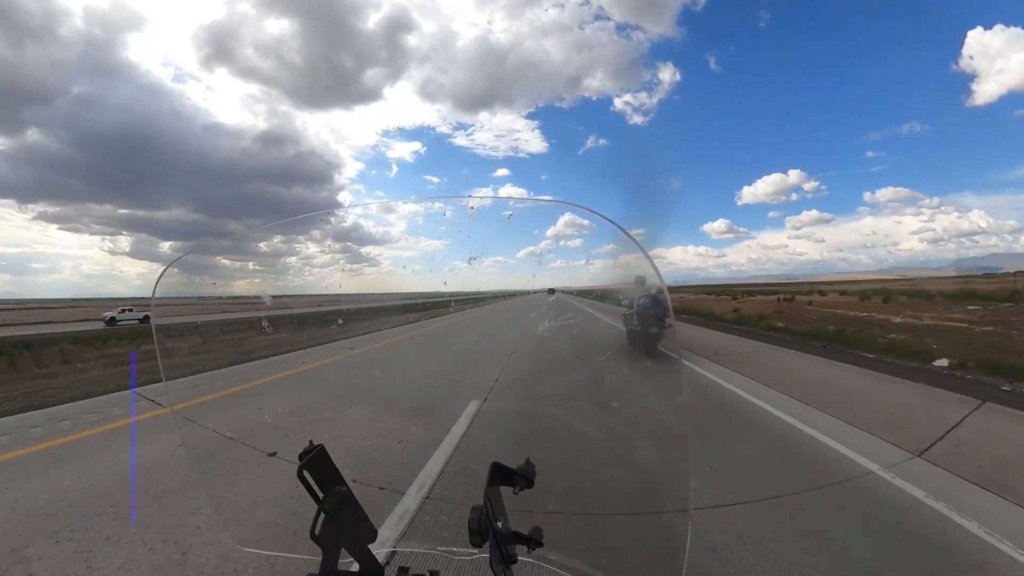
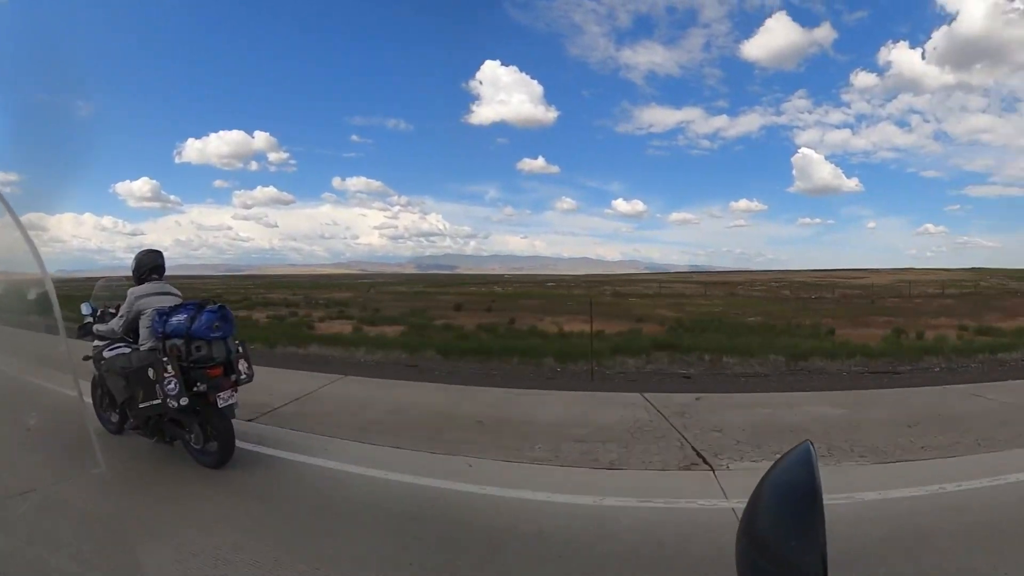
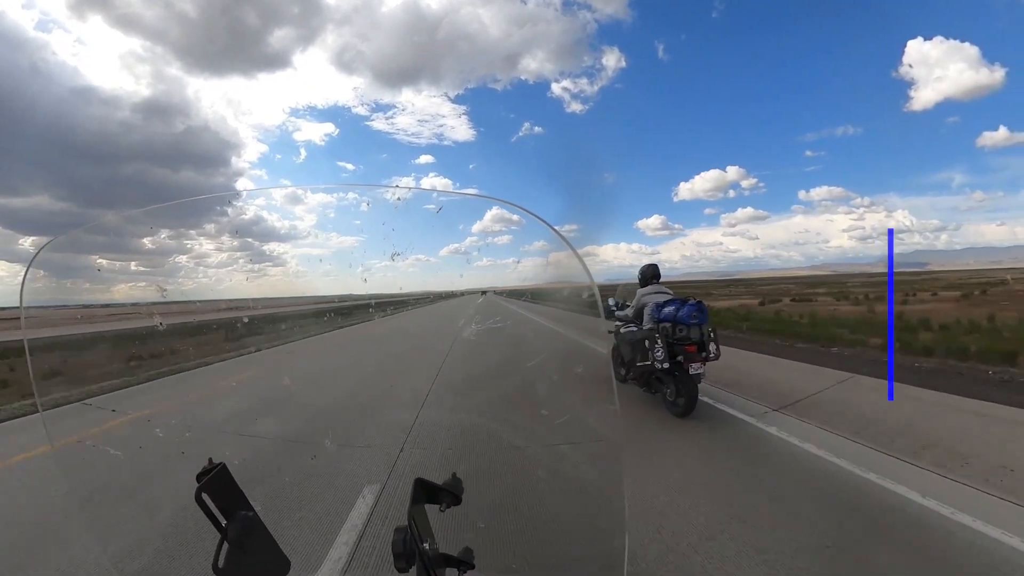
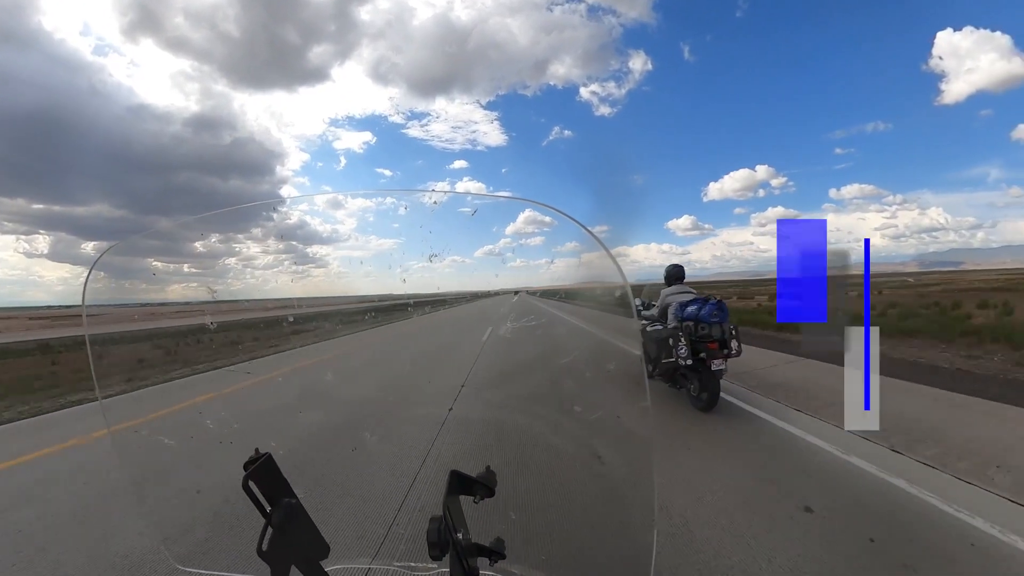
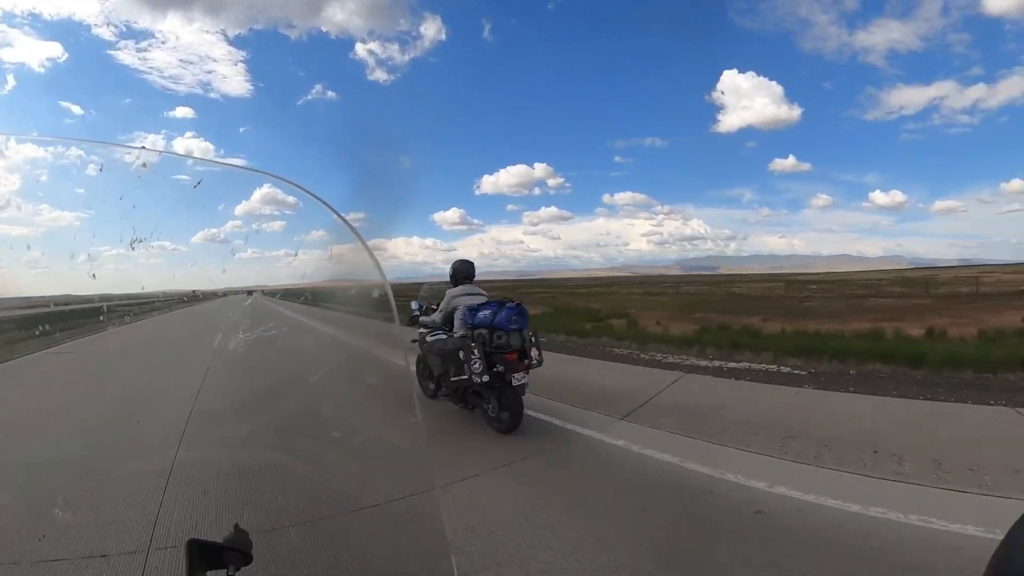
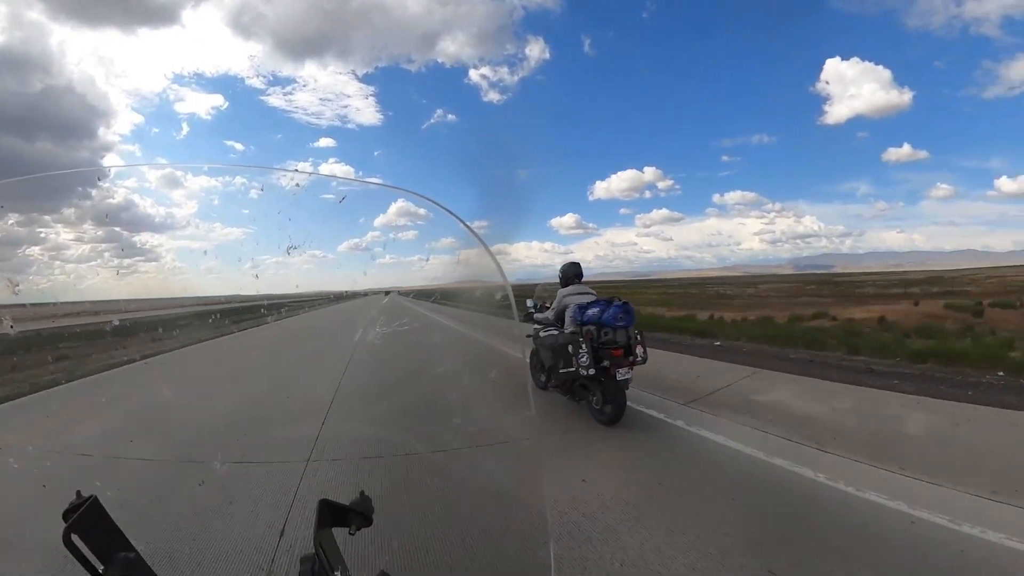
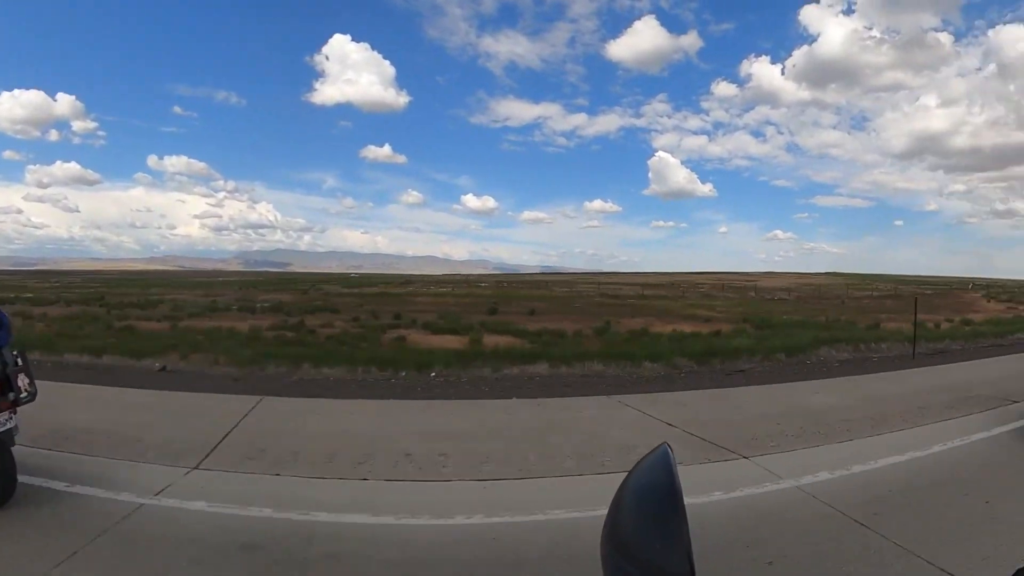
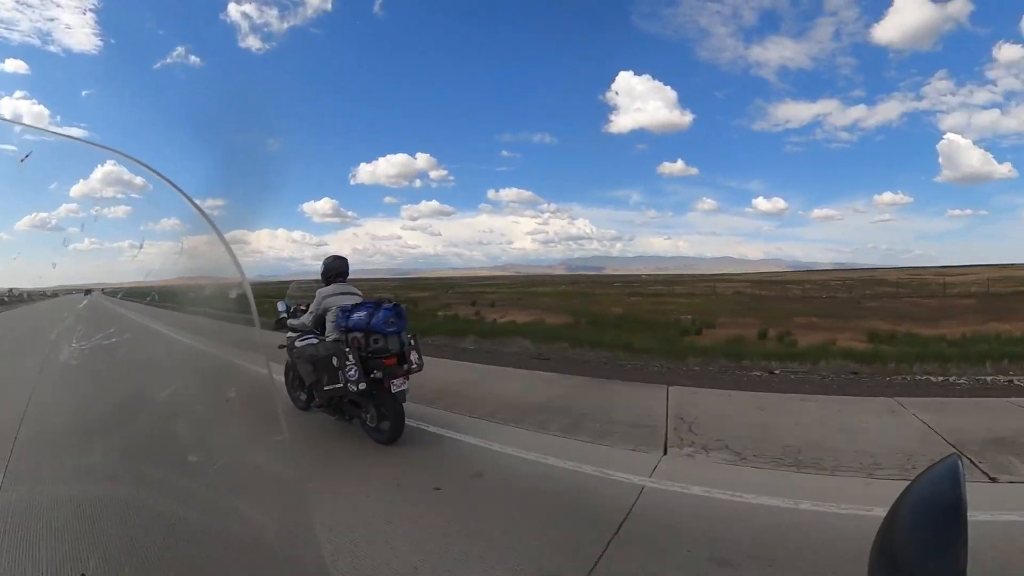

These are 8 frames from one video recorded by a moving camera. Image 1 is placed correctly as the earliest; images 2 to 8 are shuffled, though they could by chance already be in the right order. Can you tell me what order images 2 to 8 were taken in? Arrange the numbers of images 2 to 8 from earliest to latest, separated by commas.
4, 3, 6, 5, 8, 2, 7
